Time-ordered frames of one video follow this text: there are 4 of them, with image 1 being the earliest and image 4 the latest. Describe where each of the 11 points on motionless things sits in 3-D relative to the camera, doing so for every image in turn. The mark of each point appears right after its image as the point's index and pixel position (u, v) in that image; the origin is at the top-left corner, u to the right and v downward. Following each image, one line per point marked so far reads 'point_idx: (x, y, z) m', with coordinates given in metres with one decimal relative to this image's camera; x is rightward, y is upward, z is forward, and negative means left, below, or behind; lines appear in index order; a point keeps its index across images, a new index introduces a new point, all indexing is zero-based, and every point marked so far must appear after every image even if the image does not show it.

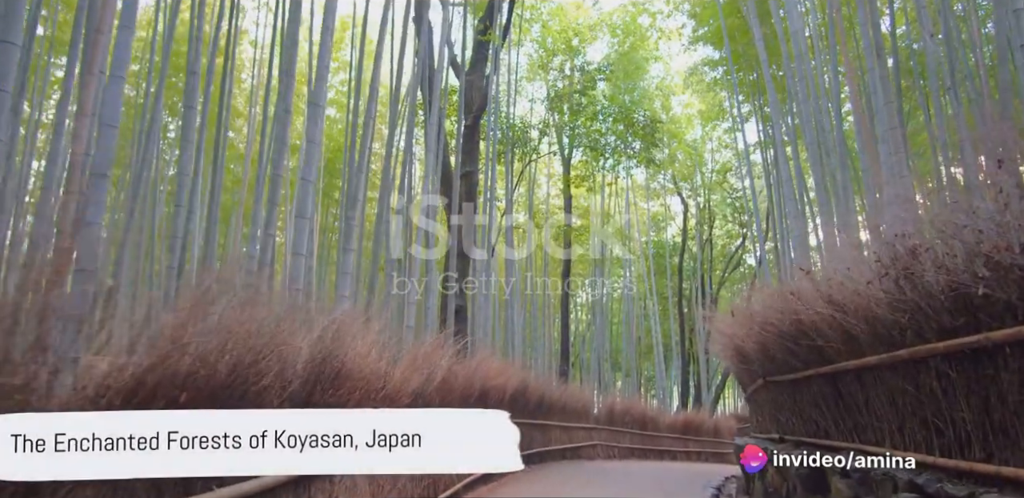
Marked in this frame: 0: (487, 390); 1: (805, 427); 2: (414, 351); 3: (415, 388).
0: (-0.2, -1.0, +5.0) m
1: (+1.5, -0.9, +3.5) m
2: (-0.5, -0.5, +3.5) m
3: (-0.5, -0.6, +3.2) m
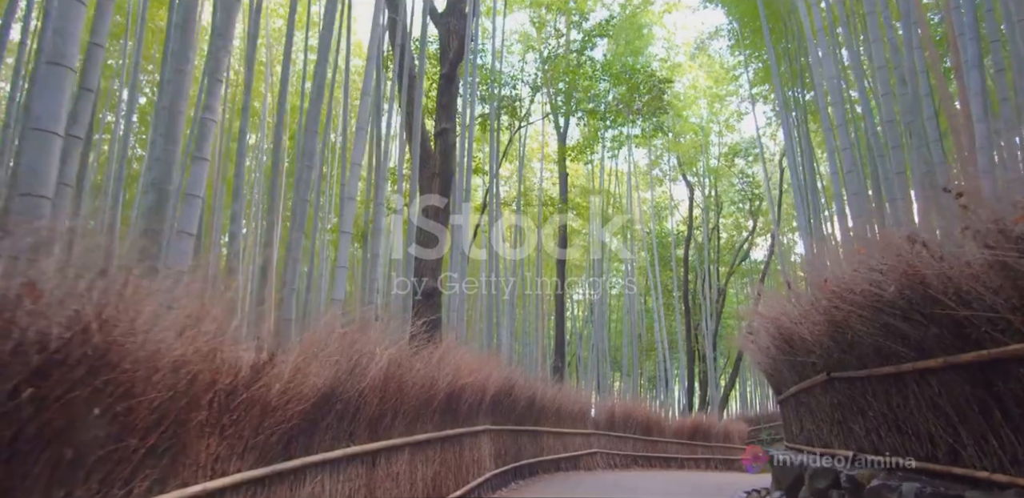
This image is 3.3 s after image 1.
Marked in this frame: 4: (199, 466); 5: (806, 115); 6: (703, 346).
0: (-0.3, -0.8, +3.9) m
1: (+1.4, -0.7, +2.4) m
2: (-0.6, -0.3, +2.4) m
3: (-0.6, -0.4, +2.1) m
4: (-0.7, -0.5, +1.5) m
5: (+2.9, +1.3, +6.7) m
6: (+4.8, -2.4, +17.0) m
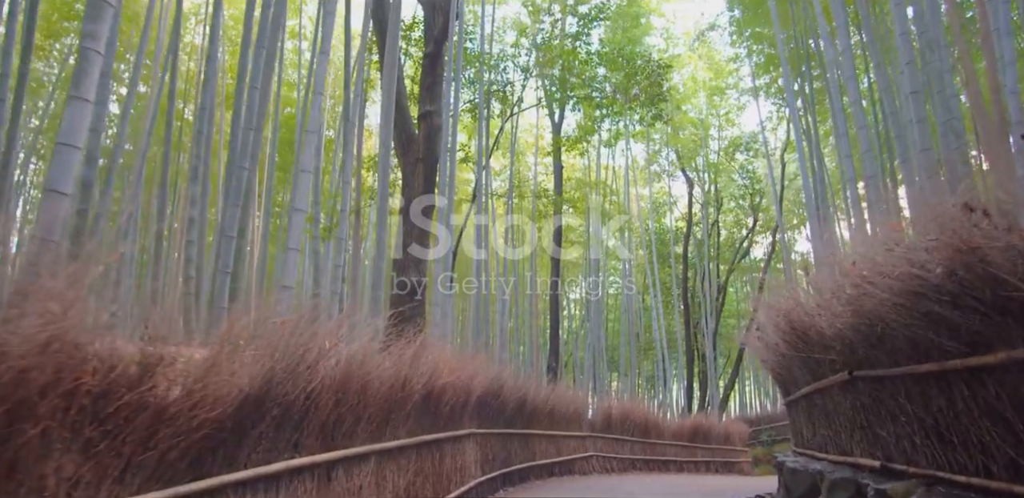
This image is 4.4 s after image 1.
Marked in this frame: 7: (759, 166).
0: (-0.4, -0.7, +3.6) m
1: (+1.3, -0.6, +2.1) m
2: (-0.7, -0.2, +2.0) m
3: (-0.7, -0.3, +1.7) m
4: (-0.8, -0.4, +1.1) m
5: (+2.8, +1.4, +6.4) m
6: (+4.7, -2.4, +16.6) m
7: (+5.1, +1.7, +14.2) m
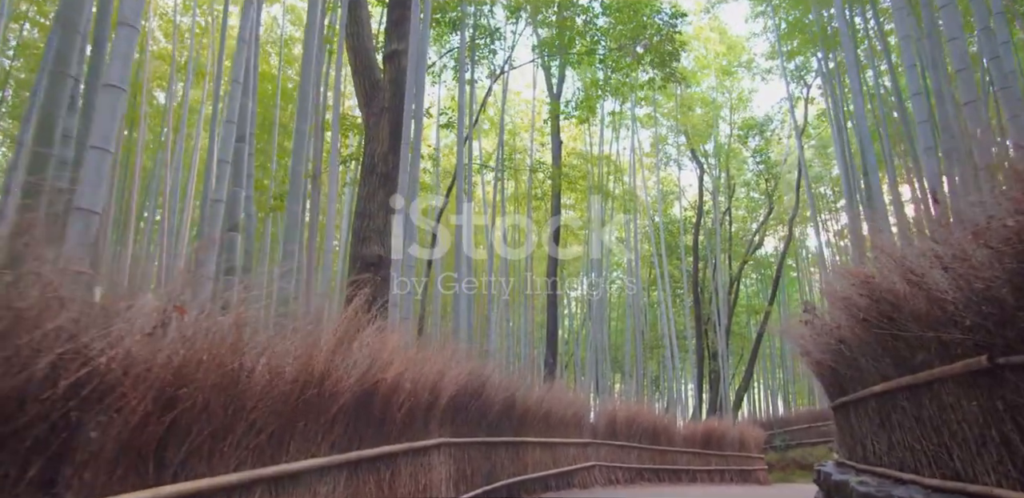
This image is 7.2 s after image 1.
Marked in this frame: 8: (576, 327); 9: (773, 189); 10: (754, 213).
0: (-0.5, -0.5, +2.6) m
1: (+1.2, -0.4, +1.1) m
2: (-0.8, 0.0, +1.1) m
3: (-0.8, -0.1, +0.7) m
4: (-0.9, -0.2, +0.2) m
5: (+2.7, +1.6, +5.4) m
6: (+4.6, -2.2, +15.7) m
7: (+5.1, +1.9, +13.2) m
8: (+1.3, -1.6, +14.2) m
9: (+5.0, +1.1, +13.1) m
10: (+5.0, +0.8, +14.2) m
